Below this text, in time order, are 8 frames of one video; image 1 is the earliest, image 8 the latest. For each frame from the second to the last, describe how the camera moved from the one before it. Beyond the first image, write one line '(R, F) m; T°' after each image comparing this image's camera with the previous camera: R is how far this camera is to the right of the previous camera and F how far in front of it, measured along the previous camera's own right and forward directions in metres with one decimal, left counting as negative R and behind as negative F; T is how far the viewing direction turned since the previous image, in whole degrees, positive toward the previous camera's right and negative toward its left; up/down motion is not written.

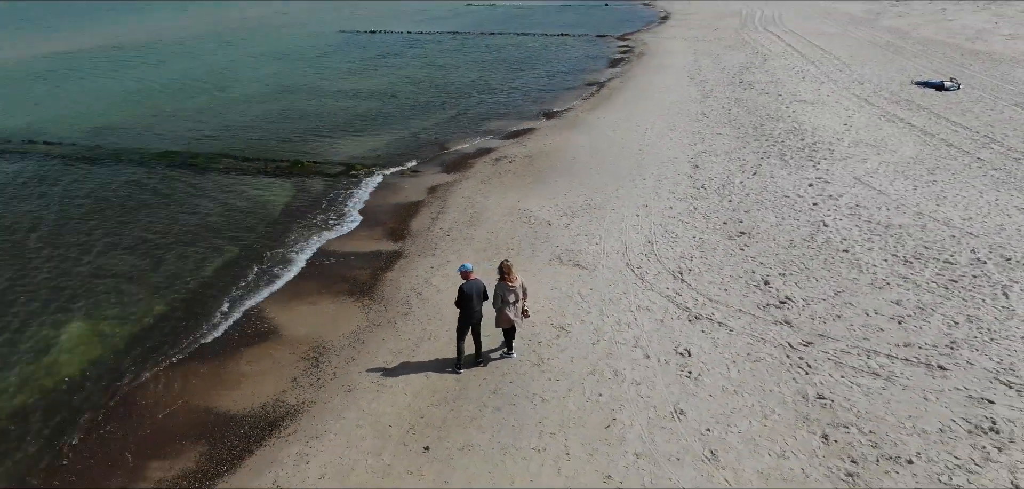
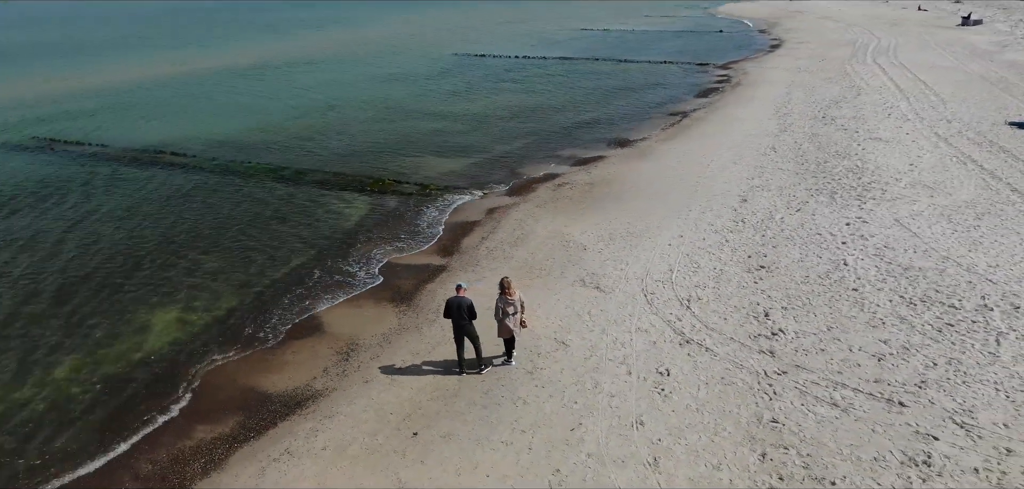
(+1.5, -1.0) m; -9°
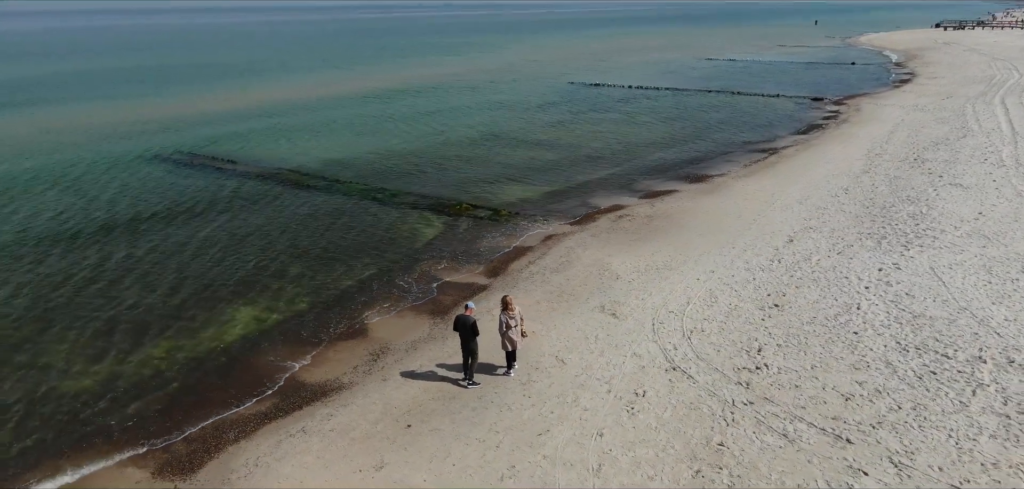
(+1.8, -1.2) m; -9°
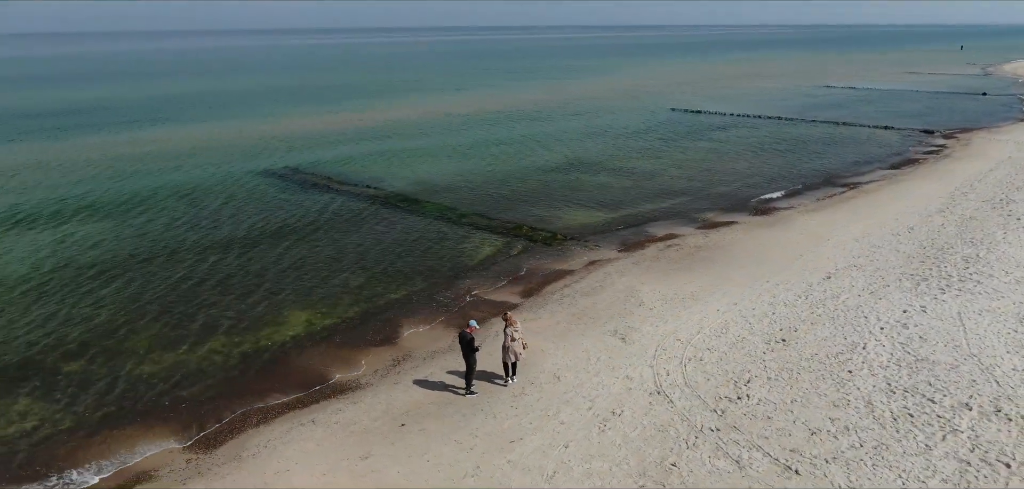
(+1.8, -0.9) m; -8°
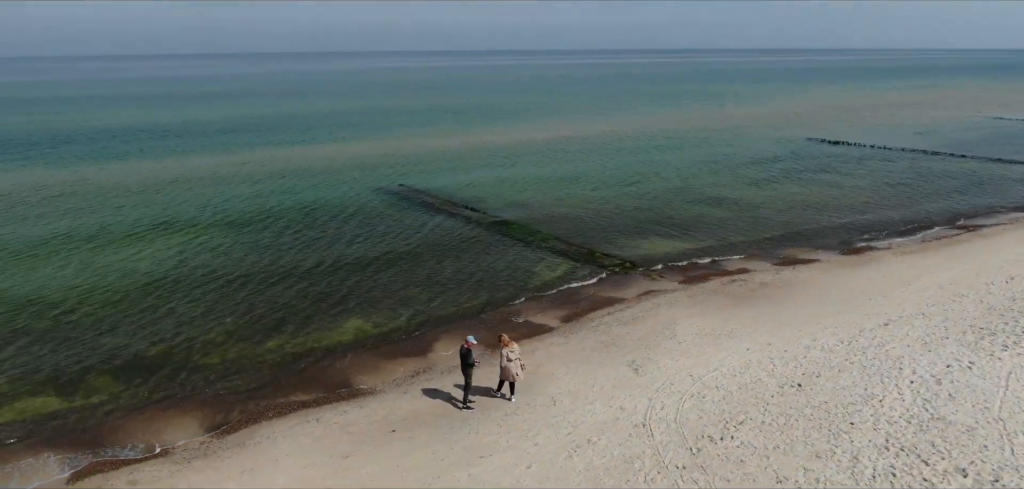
(+2.4, -0.3) m; -10°
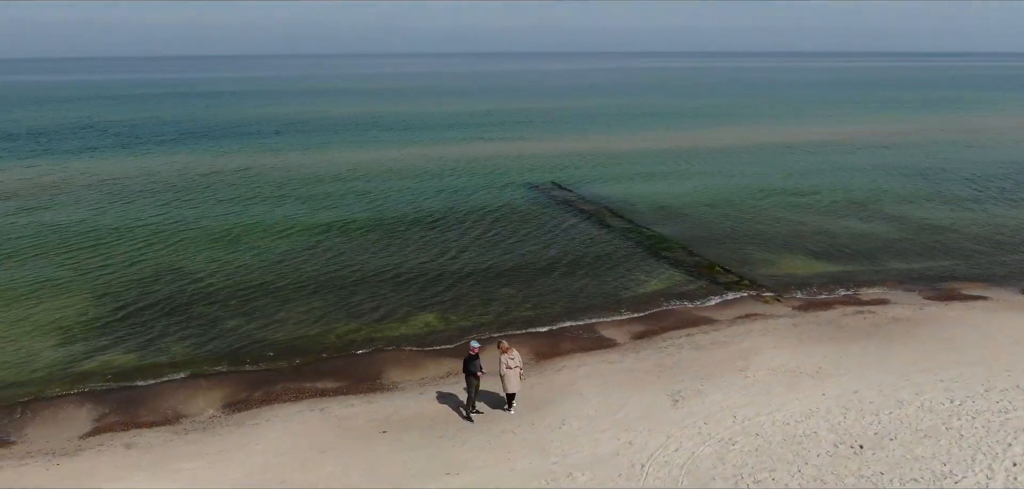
(+2.9, +1.4) m; -15°
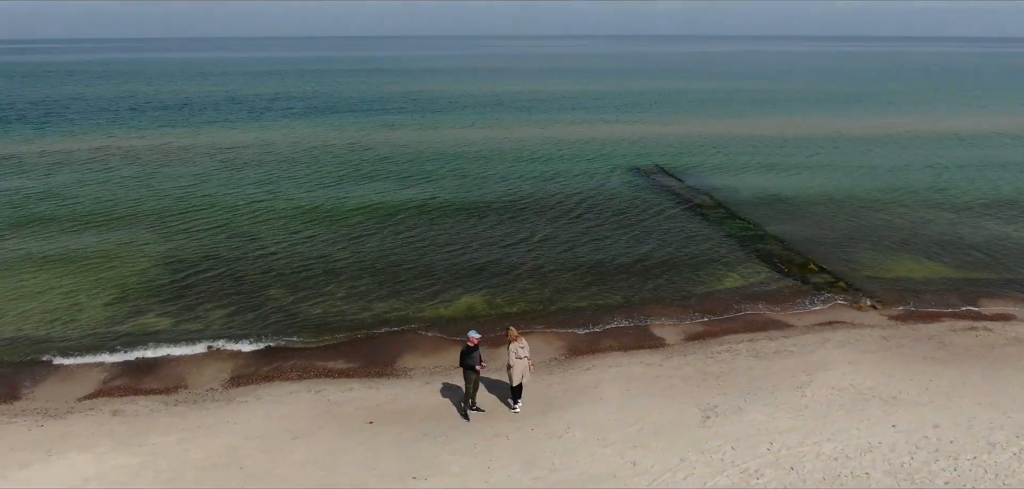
(+1.7, +1.5) m; -10°
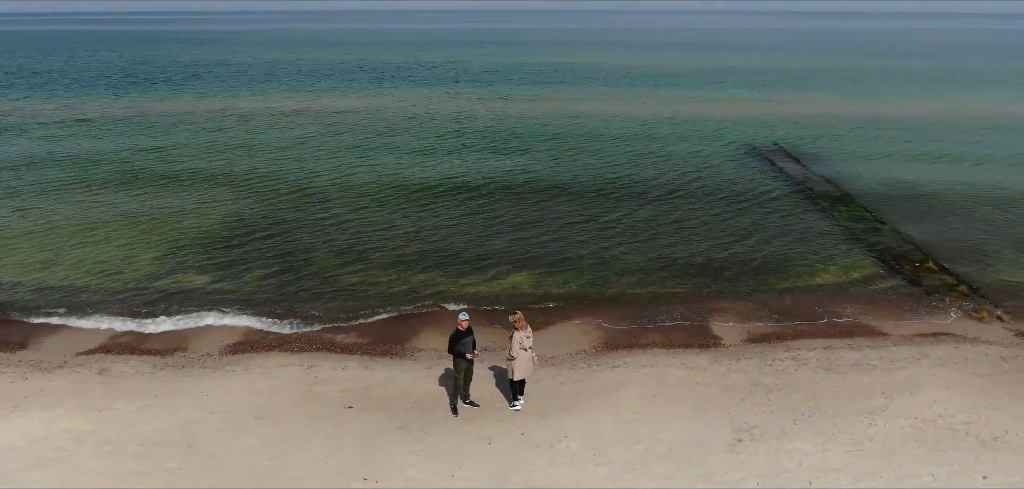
(+1.6, +1.7) m; -10°
